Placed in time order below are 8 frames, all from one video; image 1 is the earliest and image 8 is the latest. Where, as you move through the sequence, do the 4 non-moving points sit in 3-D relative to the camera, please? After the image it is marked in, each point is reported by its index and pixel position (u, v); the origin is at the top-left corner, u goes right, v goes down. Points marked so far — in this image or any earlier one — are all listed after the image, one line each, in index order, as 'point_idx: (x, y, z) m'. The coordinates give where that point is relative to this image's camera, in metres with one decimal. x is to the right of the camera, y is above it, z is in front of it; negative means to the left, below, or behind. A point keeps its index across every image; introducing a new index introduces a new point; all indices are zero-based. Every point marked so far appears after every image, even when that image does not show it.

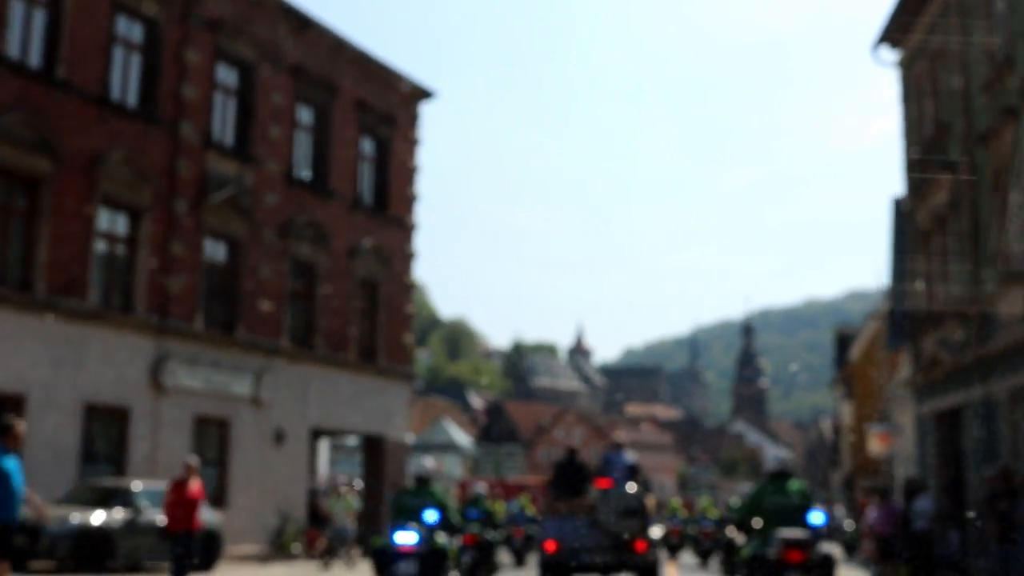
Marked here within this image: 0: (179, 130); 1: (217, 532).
0: (-4.8, +2.3, +16.0) m
1: (-3.7, -3.0, +13.8) m
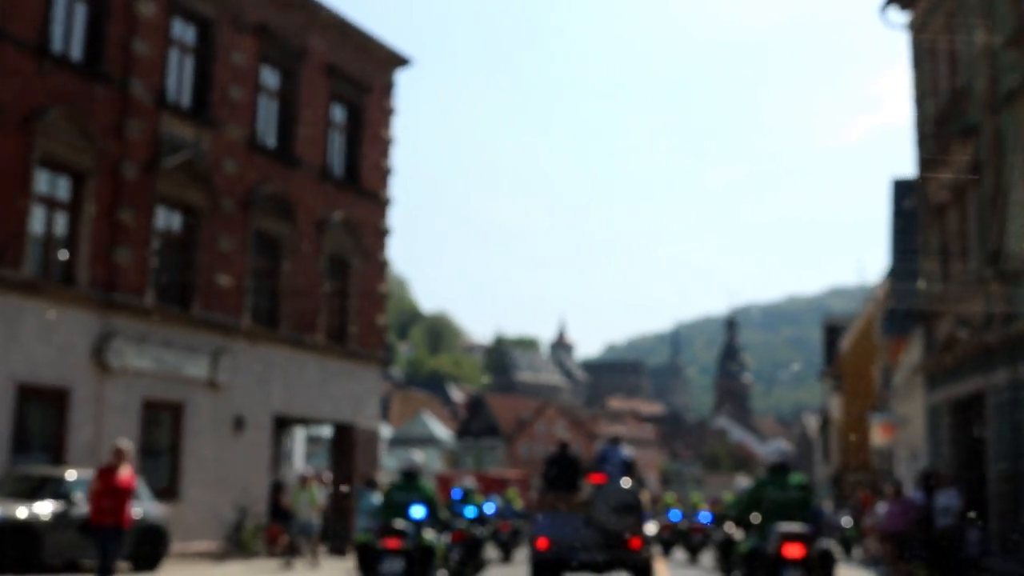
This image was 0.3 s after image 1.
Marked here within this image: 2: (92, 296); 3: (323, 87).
0: (-5.0, +2.6, +14.6) m
1: (-3.9, -2.7, +12.5) m
2: (-5.2, -0.1, +13.7) m
3: (-3.3, +3.5, +19.1) m
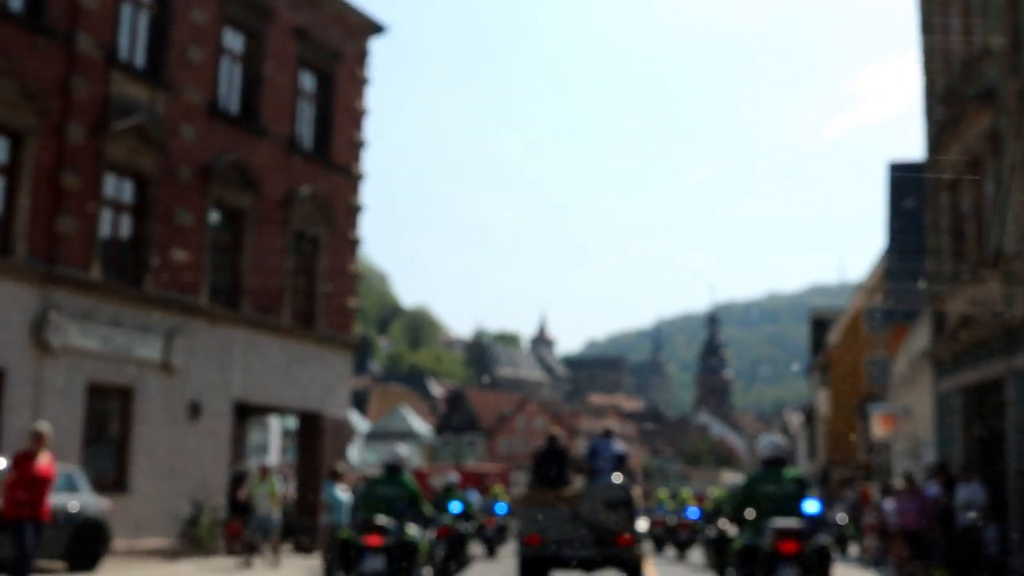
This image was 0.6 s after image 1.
0: (-5.2, +2.9, +13.4) m
1: (-4.2, -2.4, +11.3) m
2: (-5.4, +0.2, +12.5) m
3: (-3.6, +3.8, +17.9) m
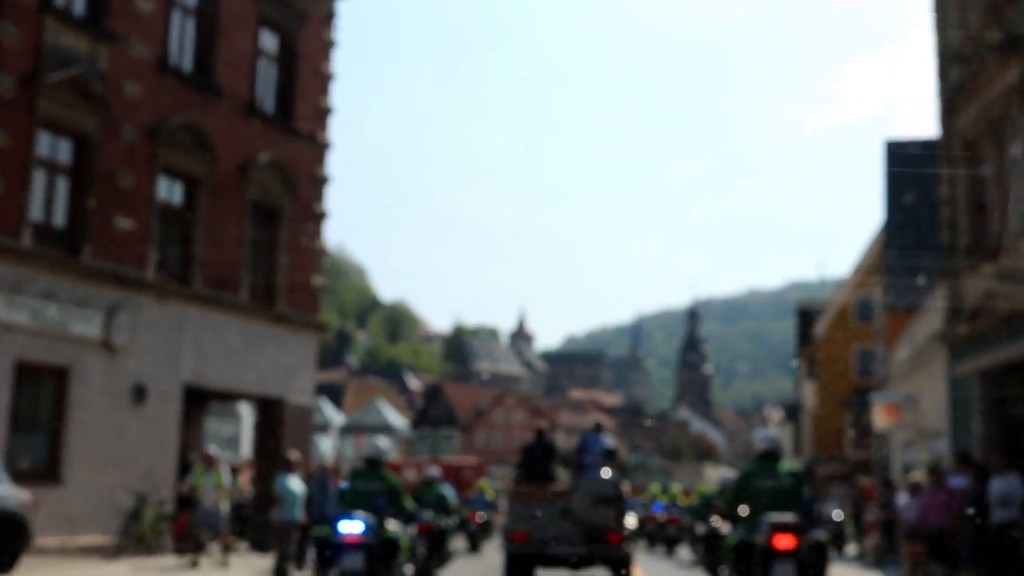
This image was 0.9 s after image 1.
0: (-4.7, +3.0, +13.8) m
1: (-3.7, -2.4, +11.8) m
2: (-4.9, +0.2, +13.0) m
3: (-3.2, +3.9, +18.4) m
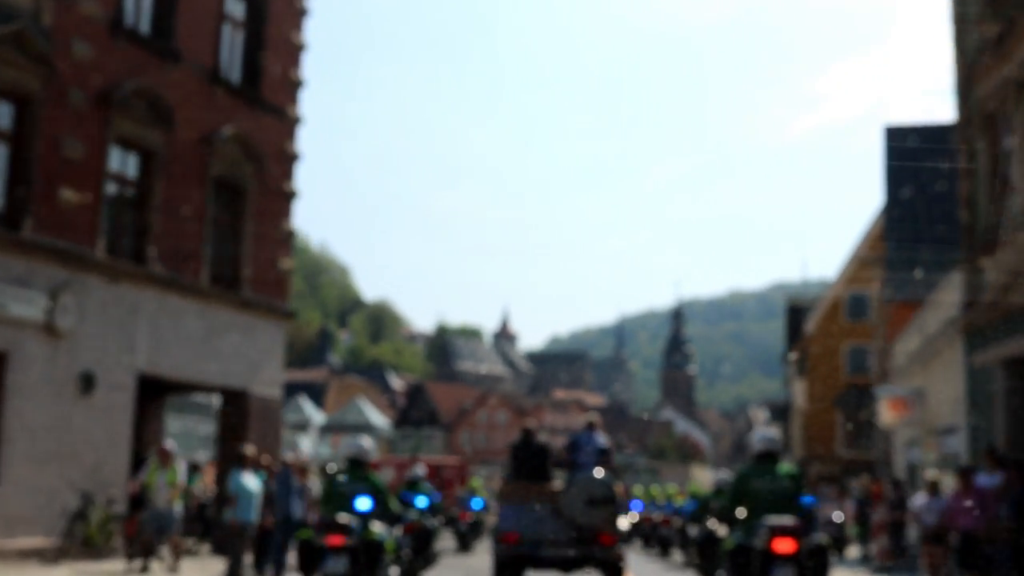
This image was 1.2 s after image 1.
0: (-4.9, +3.2, +12.7) m
1: (-3.8, -2.2, +10.7) m
2: (-5.1, +0.5, +11.8) m
3: (-3.4, +4.1, +17.2) m
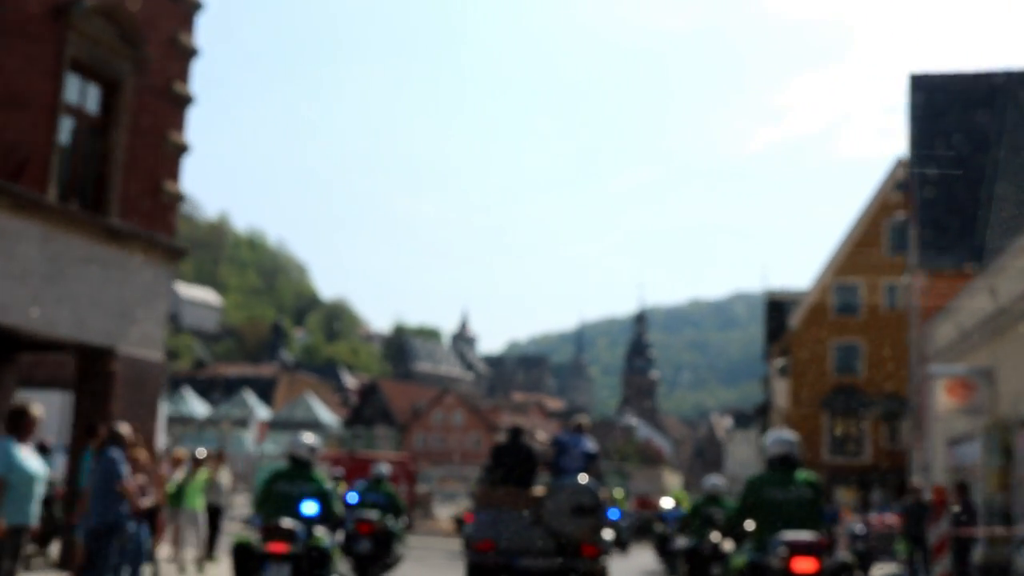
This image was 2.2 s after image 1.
0: (-3.8, +3.3, +12.3) m
1: (-2.8, -2.1, +10.3) m
2: (-4.0, +0.6, +11.4) m
3: (-2.5, +4.1, +16.9) m
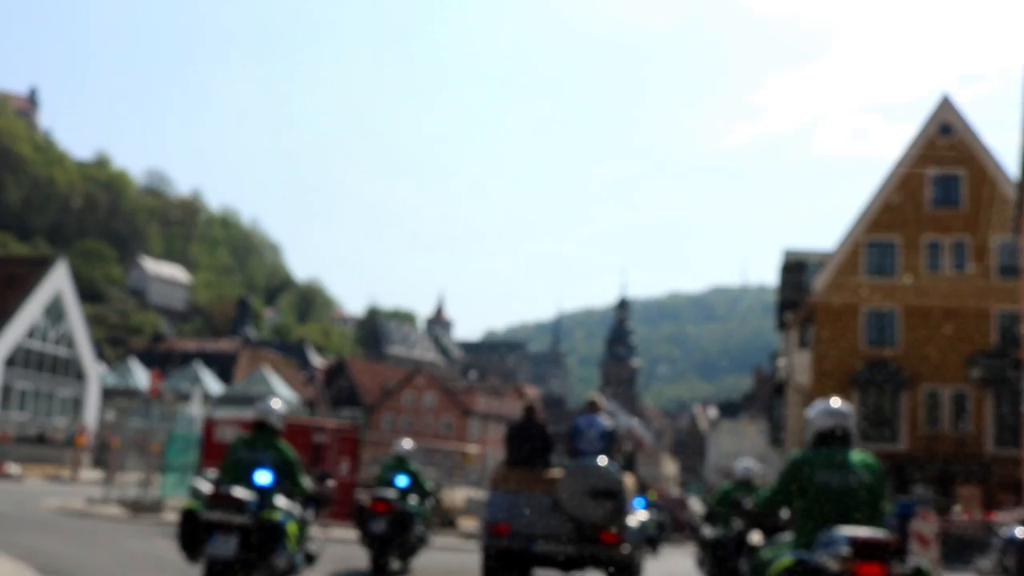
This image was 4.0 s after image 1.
0: (-2.5, +4.4, +9.1) m
1: (-1.6, -1.0, +7.2) m
2: (-2.8, +1.7, +8.2) m
3: (-1.3, +5.2, +13.8) m
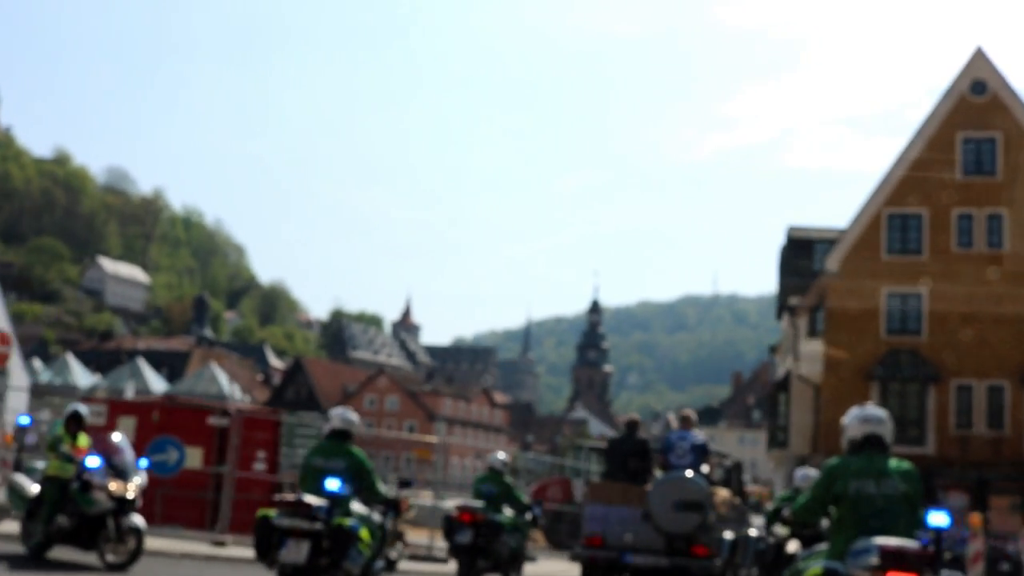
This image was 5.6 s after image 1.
0: (-1.6, +5.1, +6.0) m
1: (-0.7, -0.3, +4.1) m
2: (-1.9, +2.4, +5.1) m
3: (-0.5, +5.9, +10.7) m
